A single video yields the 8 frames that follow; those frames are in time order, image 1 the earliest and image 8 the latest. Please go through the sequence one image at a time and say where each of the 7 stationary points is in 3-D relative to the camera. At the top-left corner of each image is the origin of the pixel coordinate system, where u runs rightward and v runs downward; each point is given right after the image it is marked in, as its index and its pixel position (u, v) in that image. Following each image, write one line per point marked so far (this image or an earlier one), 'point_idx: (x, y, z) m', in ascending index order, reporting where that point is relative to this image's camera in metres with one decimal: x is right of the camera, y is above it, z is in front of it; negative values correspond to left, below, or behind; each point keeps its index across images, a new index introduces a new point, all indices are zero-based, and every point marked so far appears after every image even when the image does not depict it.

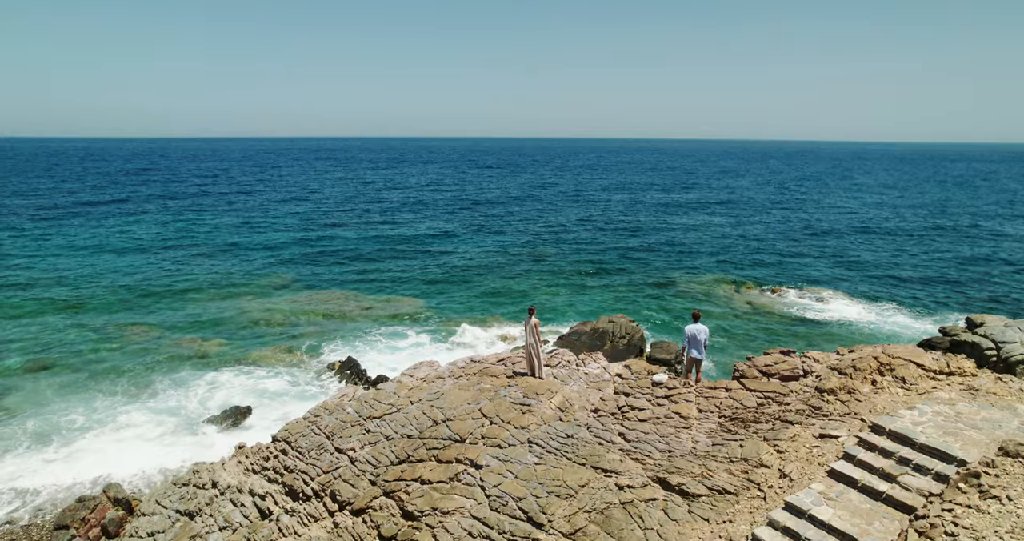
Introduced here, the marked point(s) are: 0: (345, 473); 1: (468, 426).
0: (-2.7, -3.3, +10.7) m
1: (-0.7, -2.4, +10.3) m
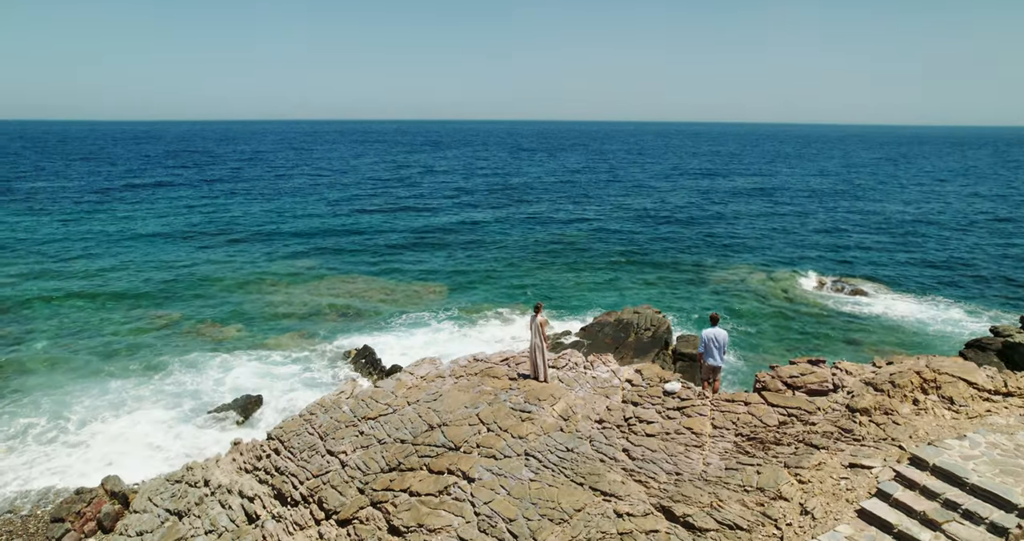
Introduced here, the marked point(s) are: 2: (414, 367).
0: (-2.7, -3.1, +10.1) m
1: (-0.7, -2.3, +9.6) m
2: (-1.8, -1.8, +12.3) m
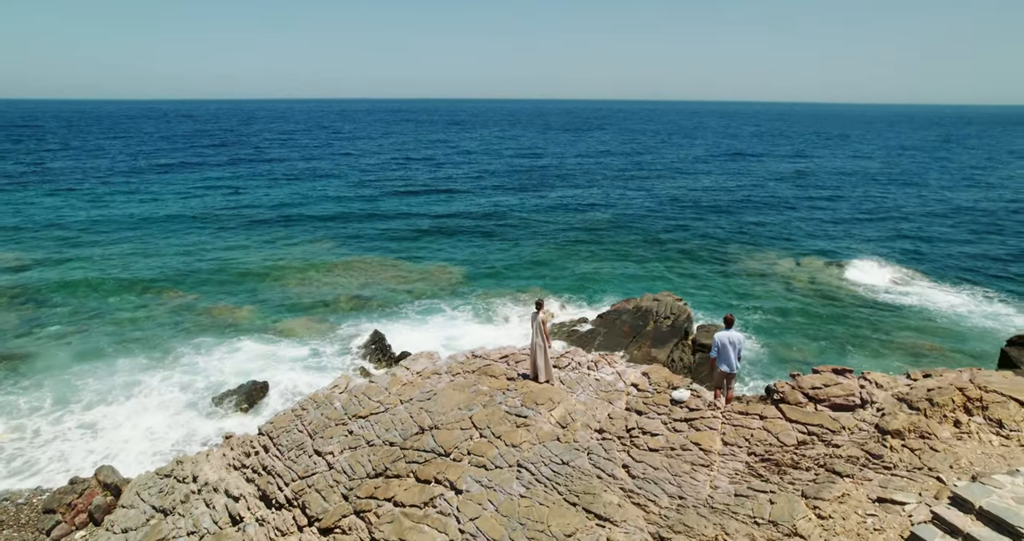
0: (-2.7, -3.0, +9.5) m
1: (-0.8, -2.2, +8.9) m
2: (-1.7, -1.6, +11.6) m
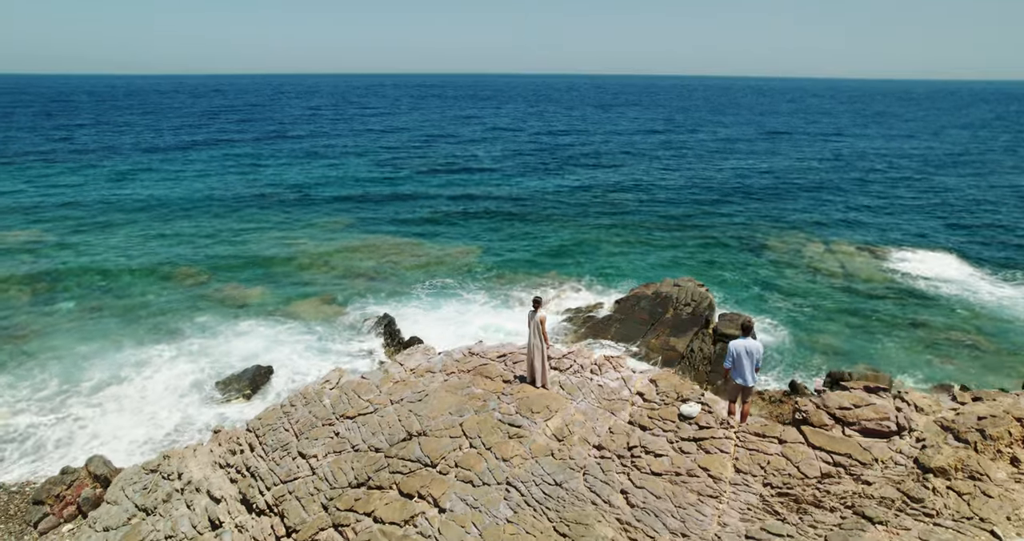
0: (-2.8, -2.9, +8.8) m
1: (-0.9, -2.2, +8.2) m
2: (-1.7, -1.4, +10.9) m
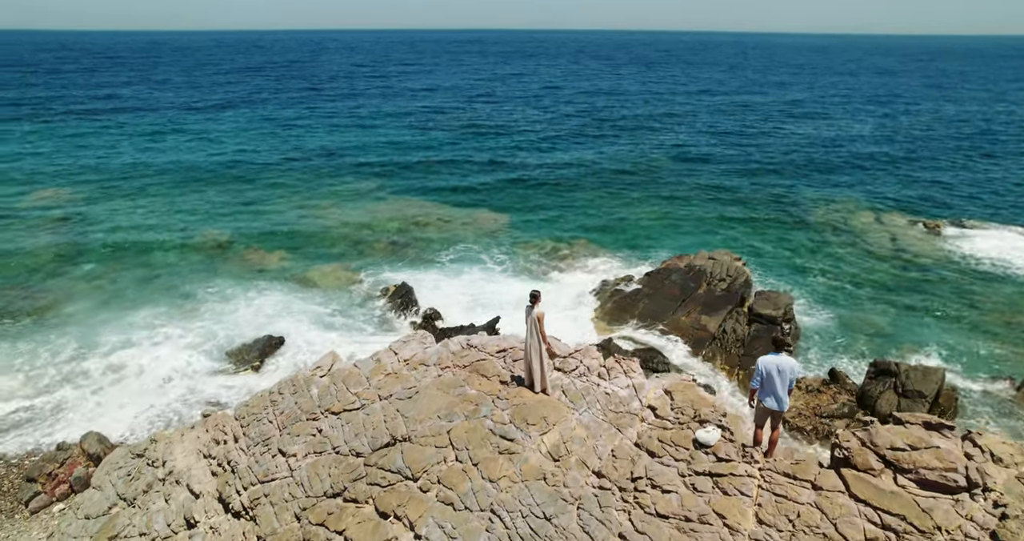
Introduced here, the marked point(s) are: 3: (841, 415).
0: (-2.9, -2.7, +8.1) m
1: (-1.0, -2.0, +7.2) m
2: (-1.6, -1.1, +10.0) m
3: (+7.0, -3.1, +14.2) m
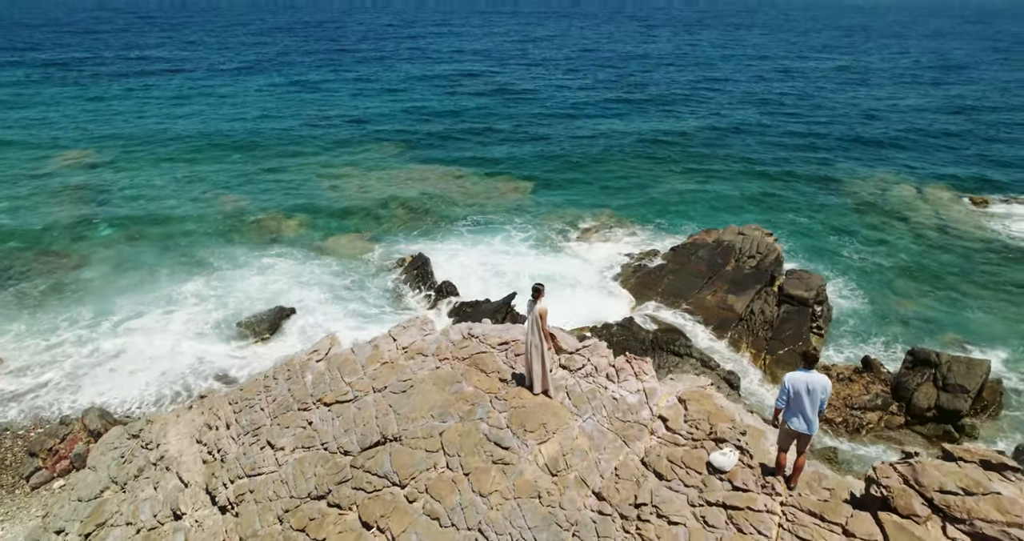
0: (-2.9, -2.5, +7.6) m
1: (-1.0, -1.9, +6.7) m
2: (-1.5, -0.8, +9.4) m
3: (+7.2, -2.7, +13.3) m
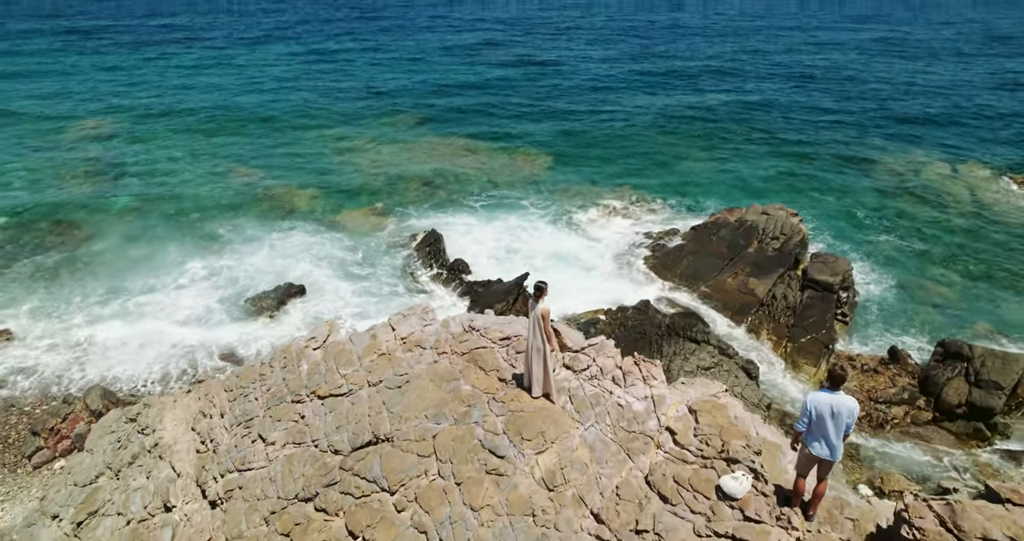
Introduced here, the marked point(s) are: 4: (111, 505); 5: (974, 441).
0: (-2.9, -2.4, +7.3) m
1: (-1.0, -1.9, +6.3) m
2: (-1.5, -0.6, +8.9) m
3: (+7.4, -2.5, +12.7) m
4: (-5.1, -3.0, +8.6) m
5: (+8.3, -3.1, +12.0) m
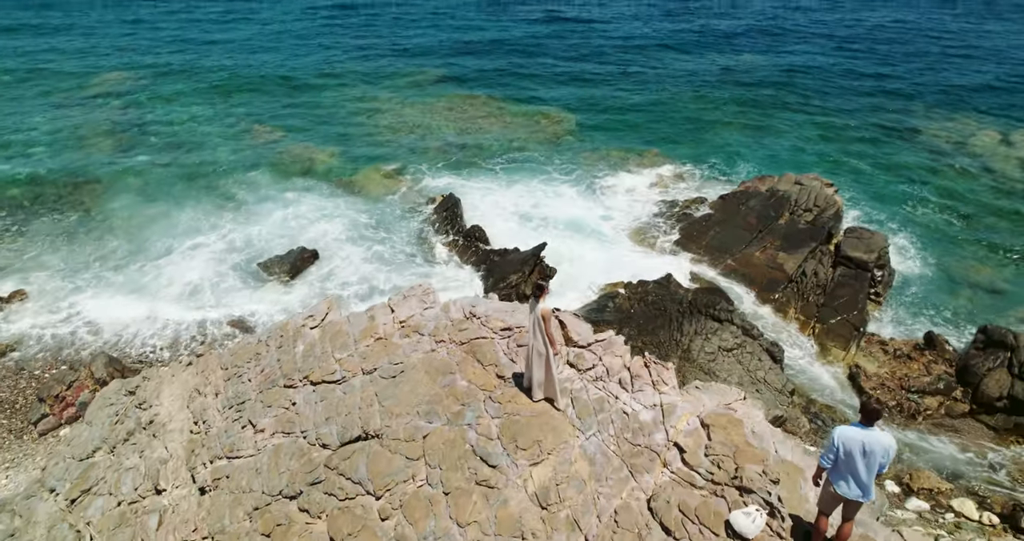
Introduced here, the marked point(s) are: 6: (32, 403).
0: (-2.9, -2.1, +7.0) m
1: (-1.1, -1.8, +5.8) m
2: (-1.4, -0.4, +8.4) m
3: (+7.6, -2.2, +12.0) m
4: (-5.1, -2.7, +8.4) m
5: (+8.5, -2.8, +11.3) m
6: (-8.5, -2.3, +11.7) m
